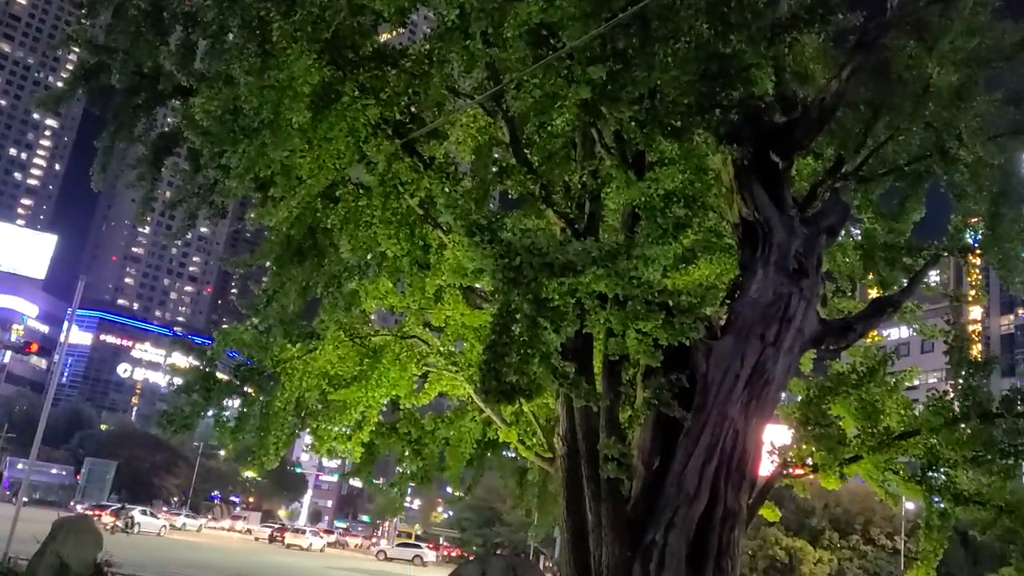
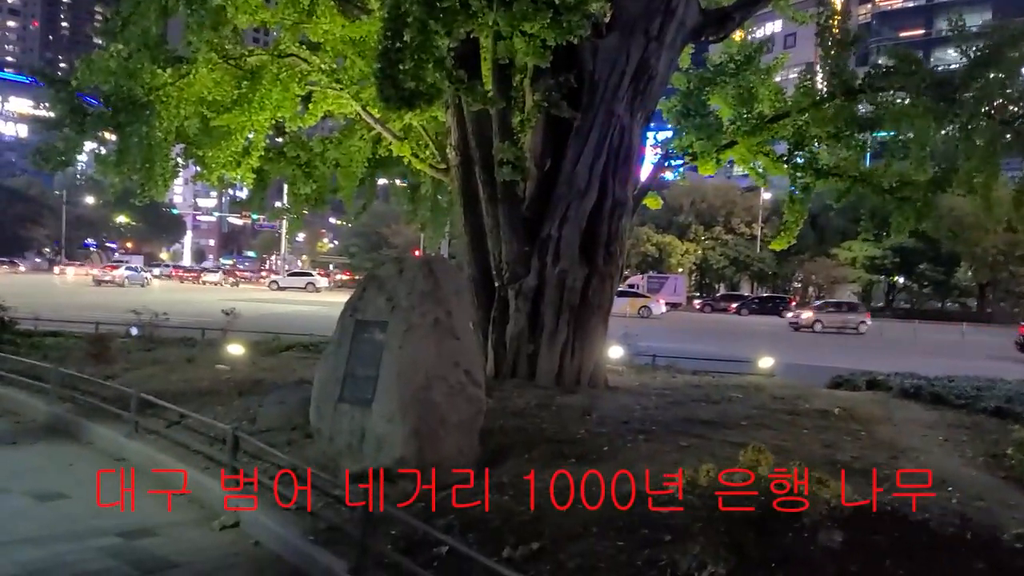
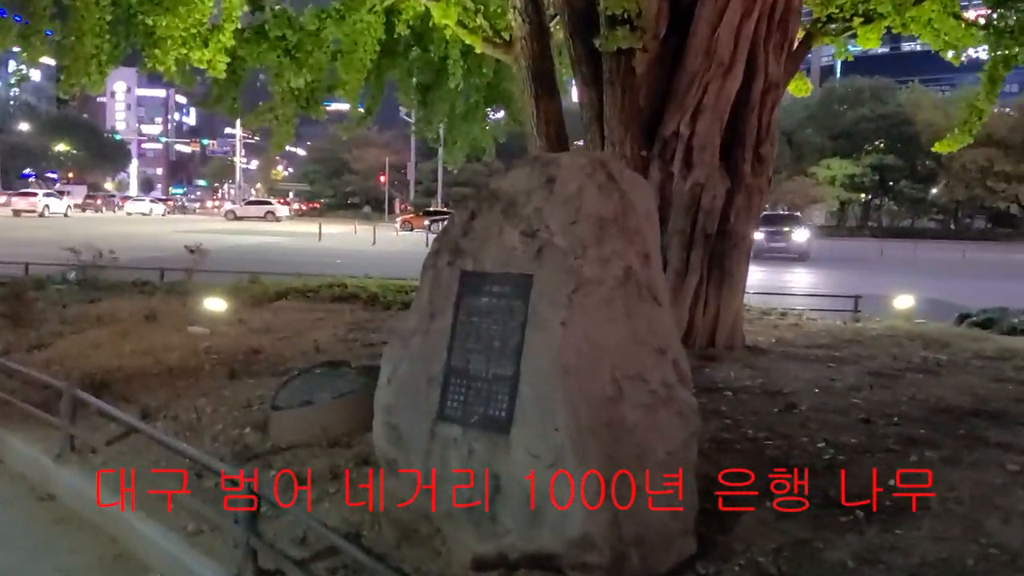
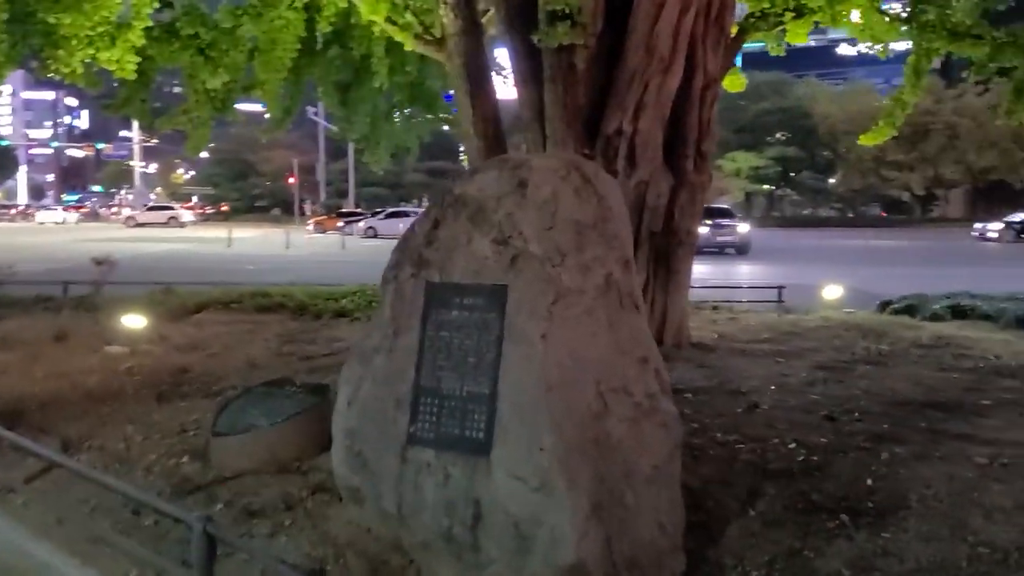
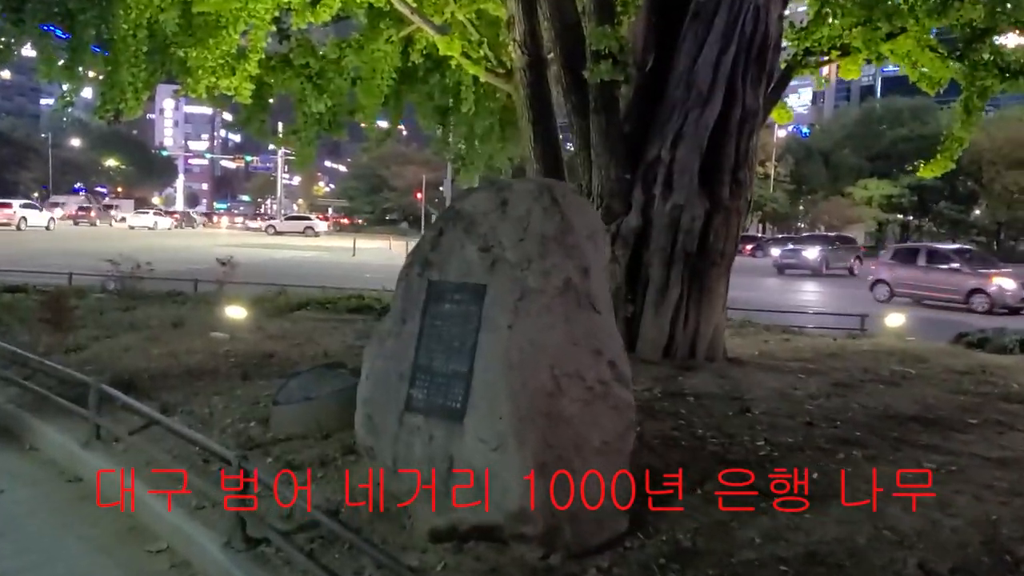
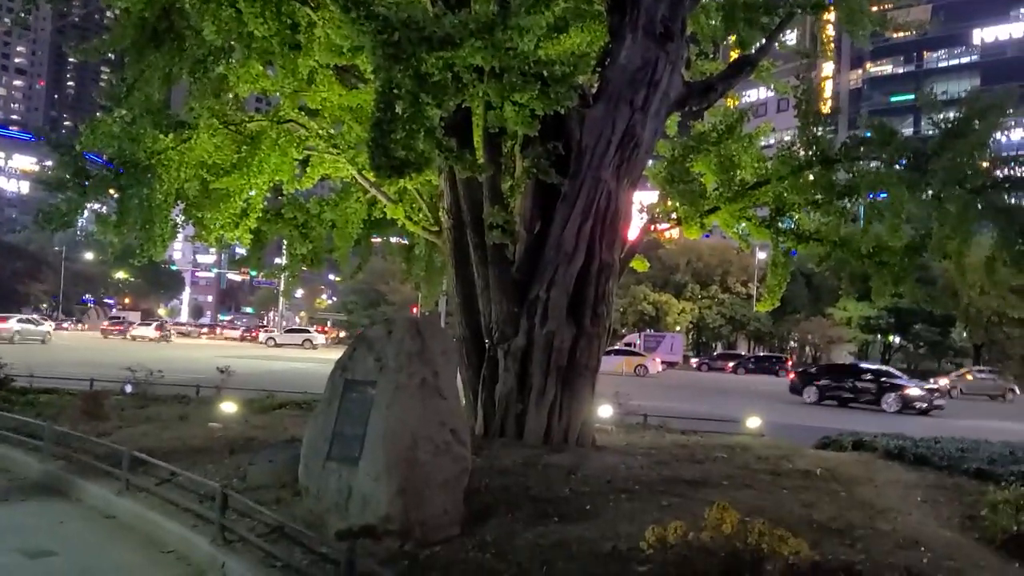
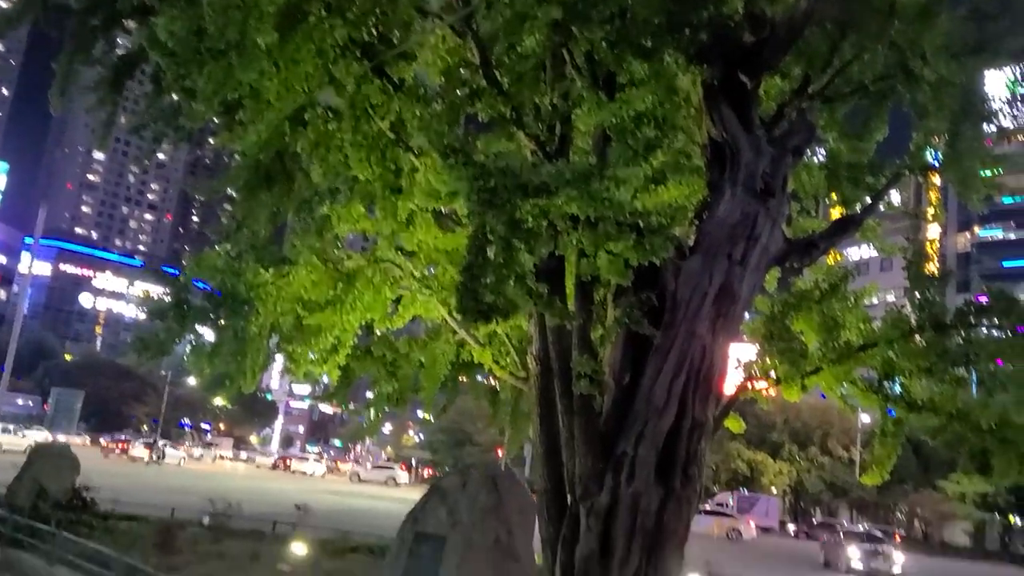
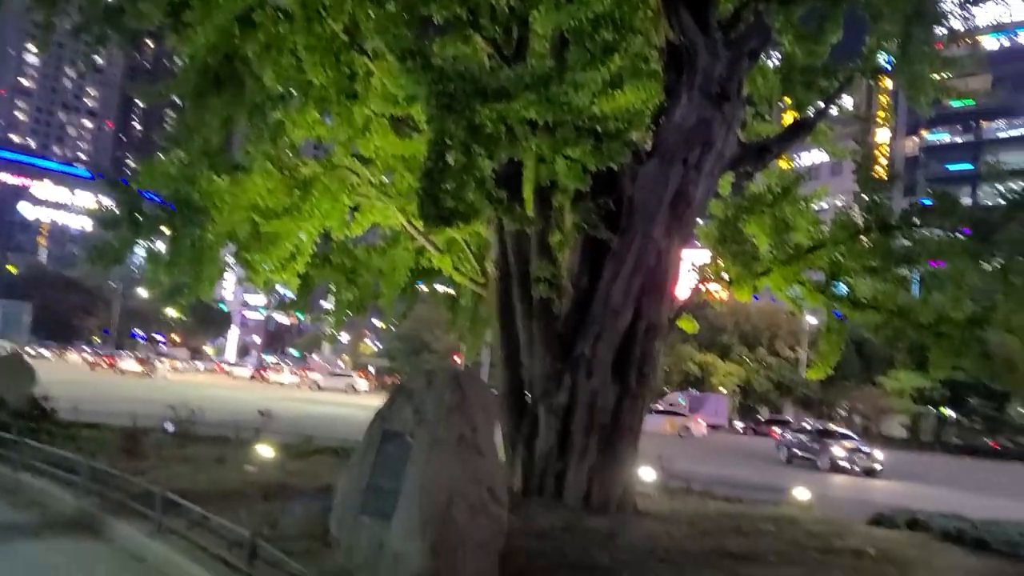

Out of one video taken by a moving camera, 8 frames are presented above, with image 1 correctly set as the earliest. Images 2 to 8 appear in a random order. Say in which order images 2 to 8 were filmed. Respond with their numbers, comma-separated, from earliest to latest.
7, 8, 6, 2, 5, 3, 4
